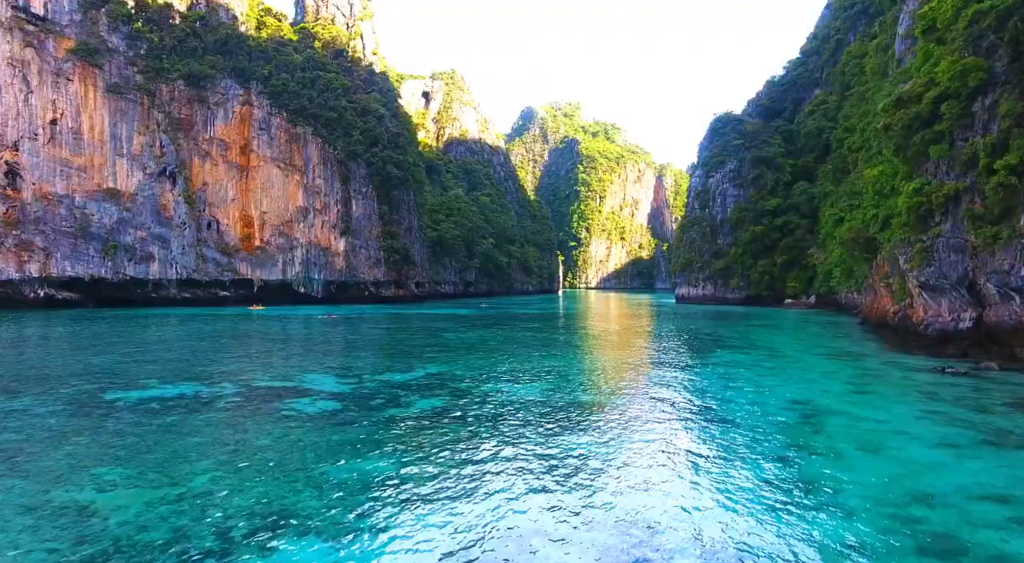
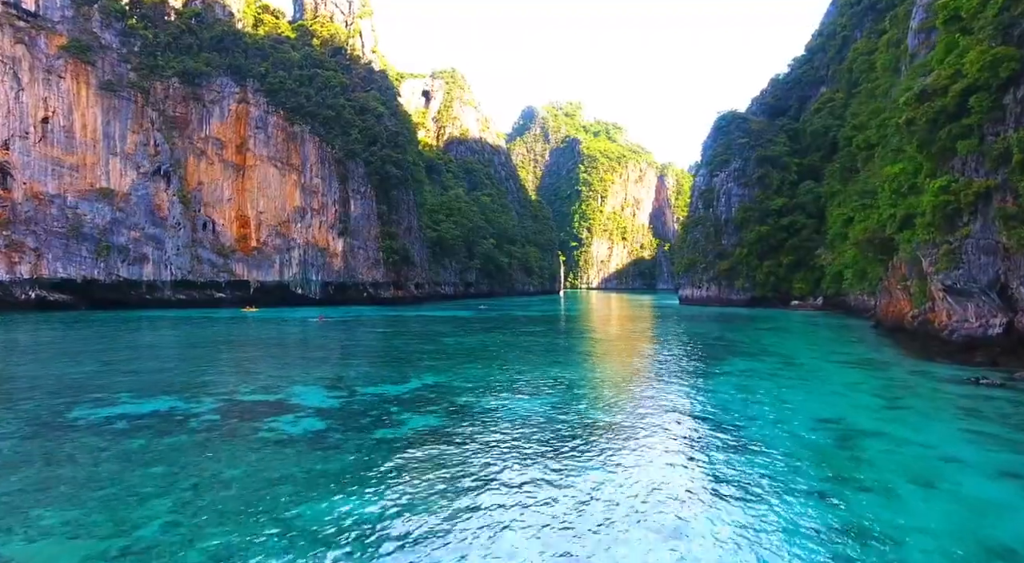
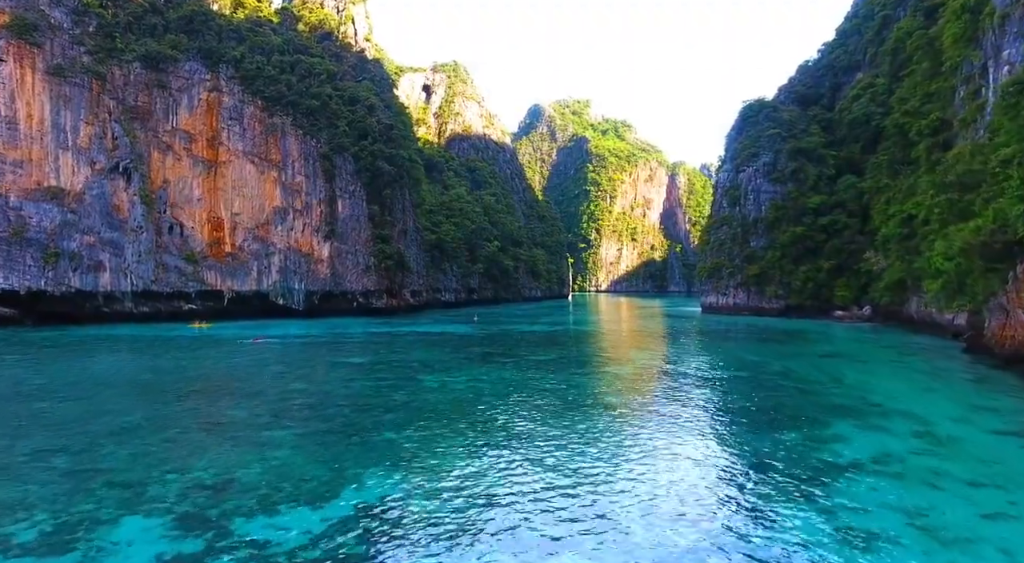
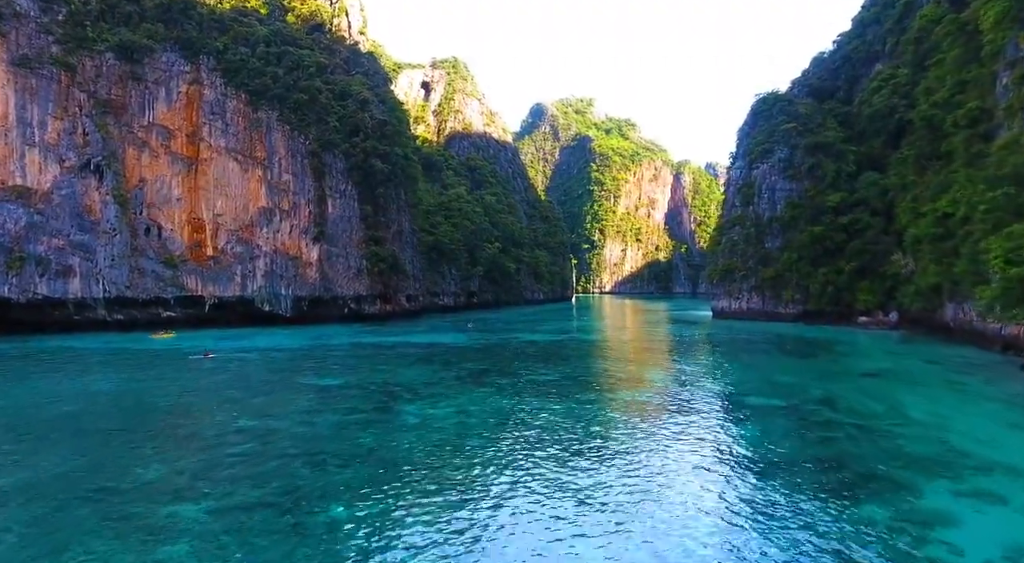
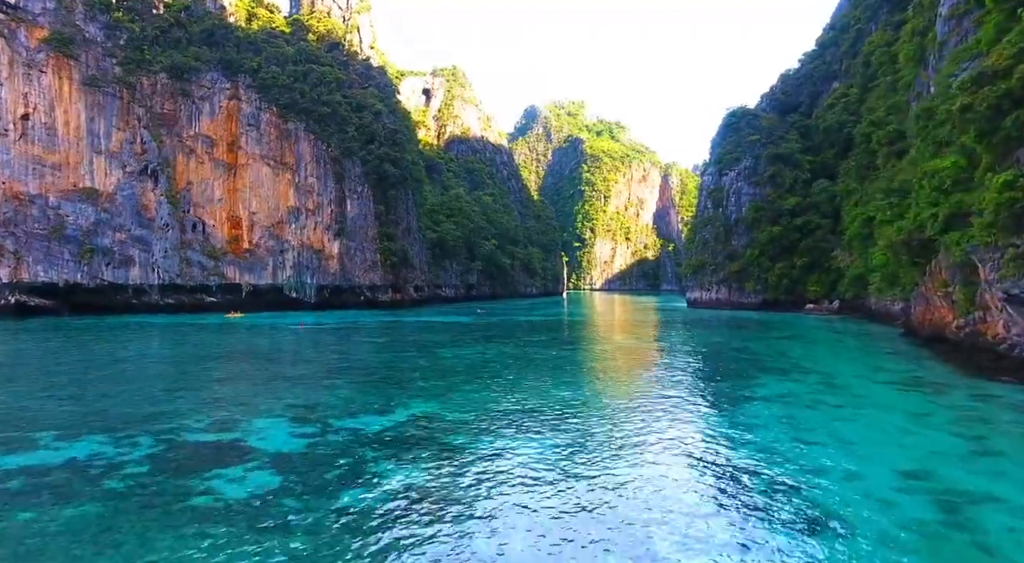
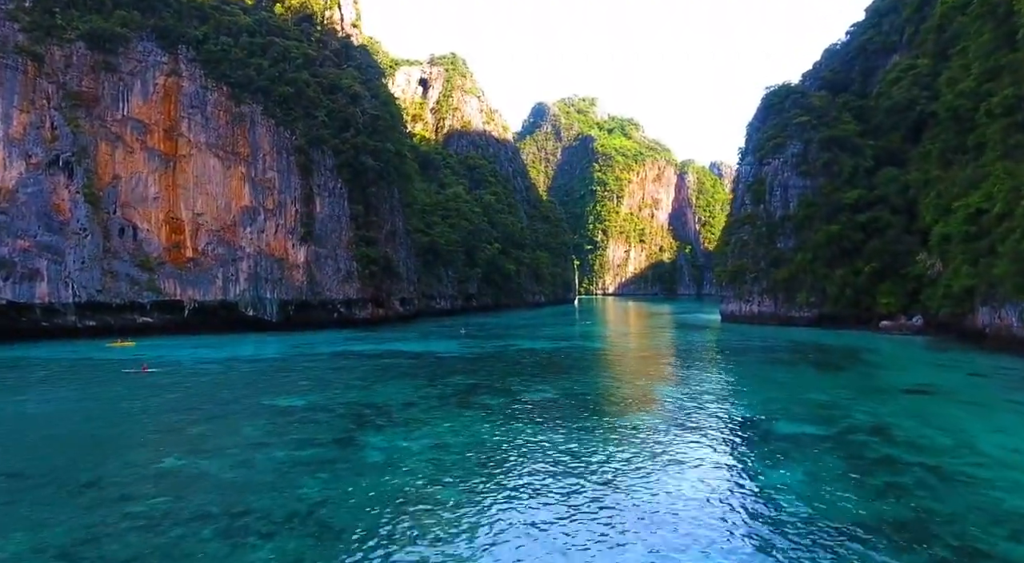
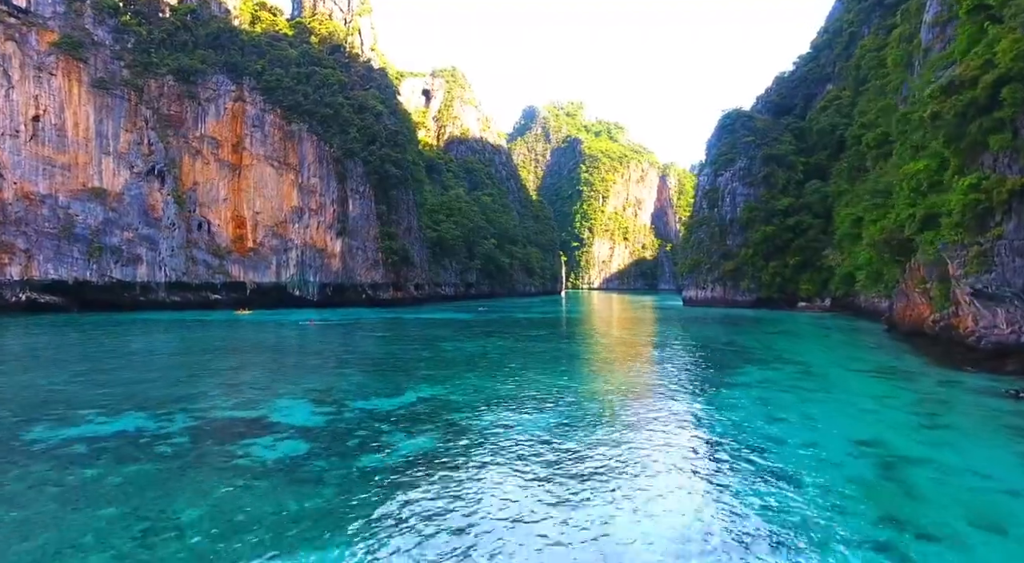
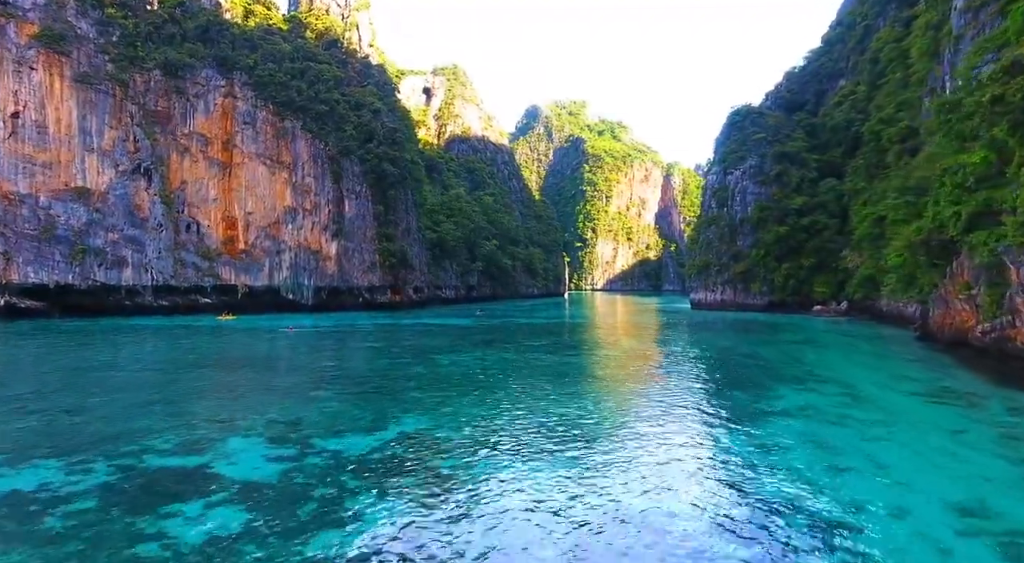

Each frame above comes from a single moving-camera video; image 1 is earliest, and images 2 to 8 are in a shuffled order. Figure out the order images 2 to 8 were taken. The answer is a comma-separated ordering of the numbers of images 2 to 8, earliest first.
2, 7, 5, 8, 3, 4, 6
